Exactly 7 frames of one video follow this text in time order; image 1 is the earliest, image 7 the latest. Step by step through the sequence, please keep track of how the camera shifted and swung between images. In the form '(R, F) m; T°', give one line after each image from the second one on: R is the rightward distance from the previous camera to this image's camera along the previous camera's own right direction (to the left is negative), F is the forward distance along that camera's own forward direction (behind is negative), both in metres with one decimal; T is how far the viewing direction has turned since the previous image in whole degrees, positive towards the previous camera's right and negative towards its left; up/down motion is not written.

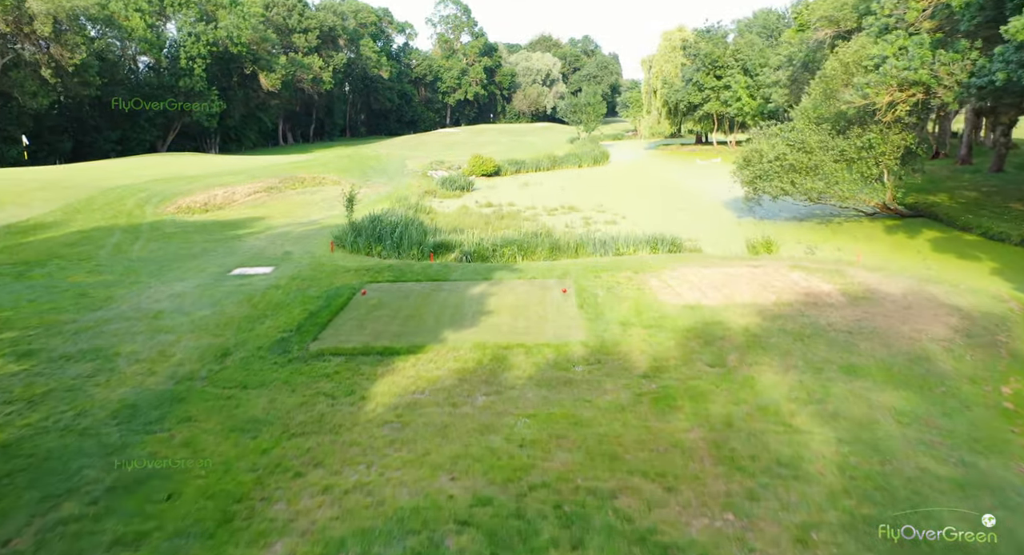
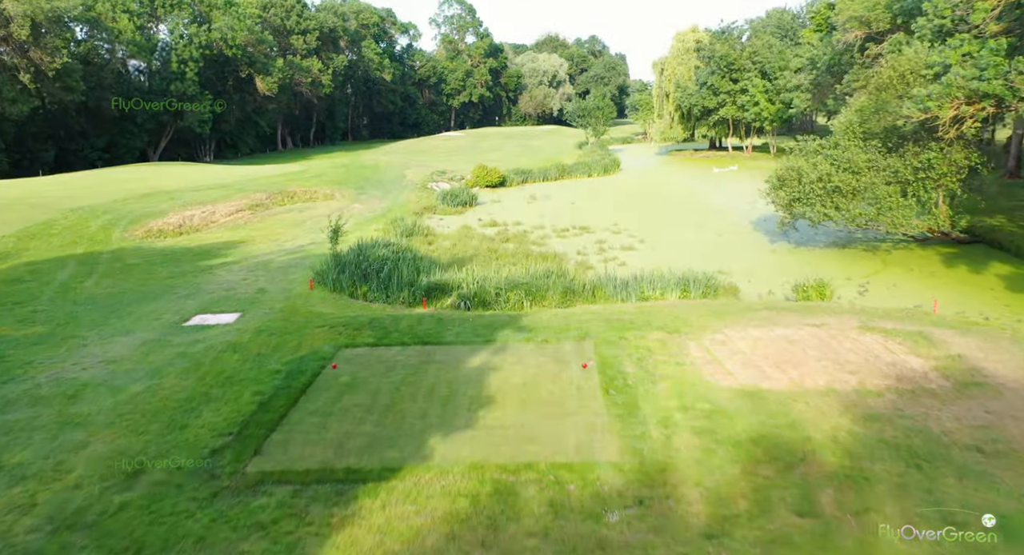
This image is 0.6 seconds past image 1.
(0.0, +1.5) m; 0°
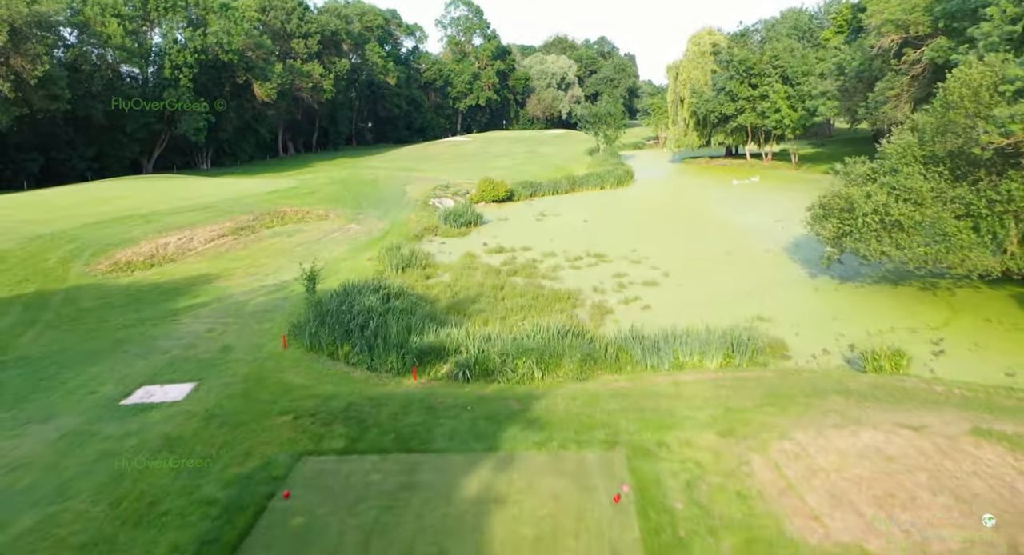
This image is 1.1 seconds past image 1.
(0.0, +1.5) m; -1°
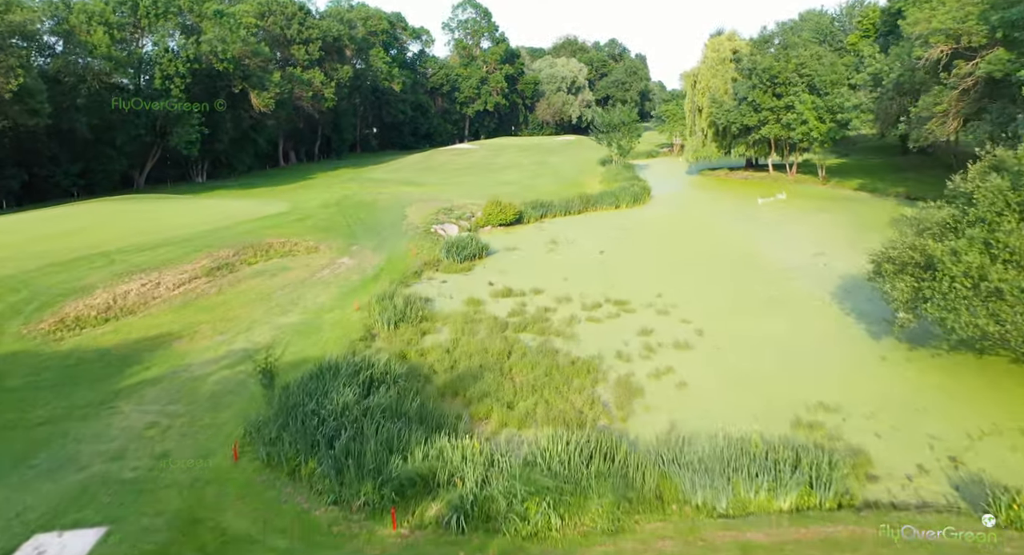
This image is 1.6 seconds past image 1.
(0.0, +1.8) m; -1°
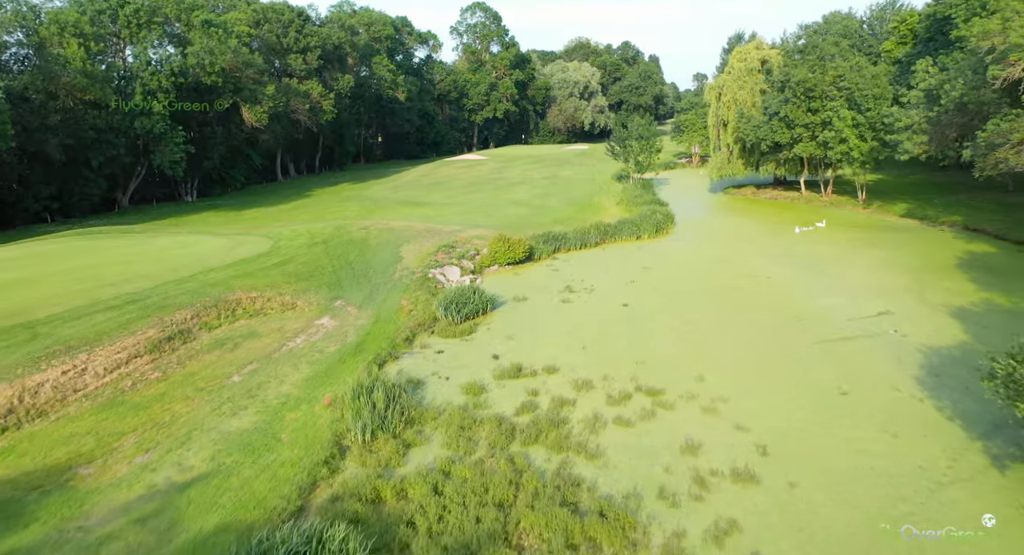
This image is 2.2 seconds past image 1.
(0.0, +2.5) m; -1°
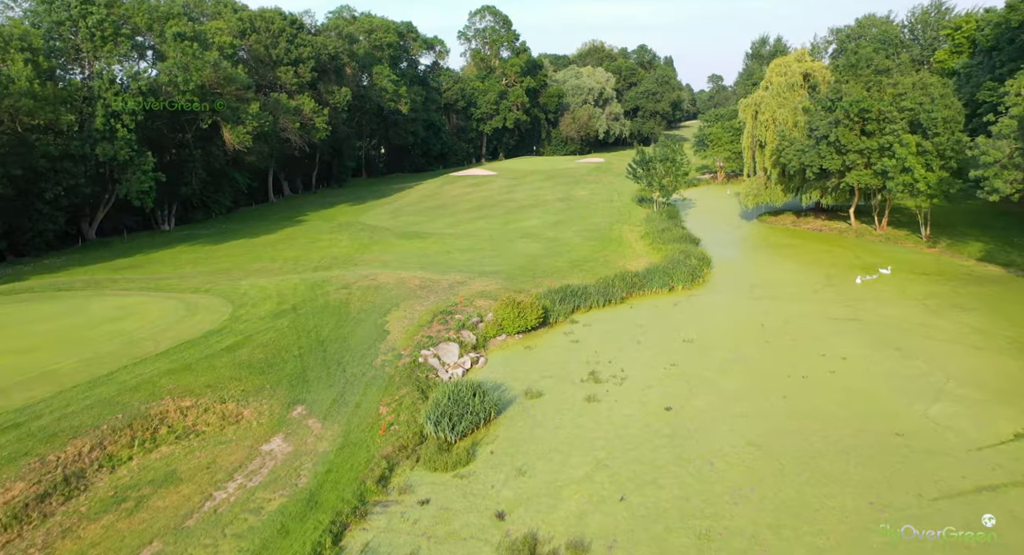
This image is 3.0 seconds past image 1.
(0.0, +3.4) m; -1°
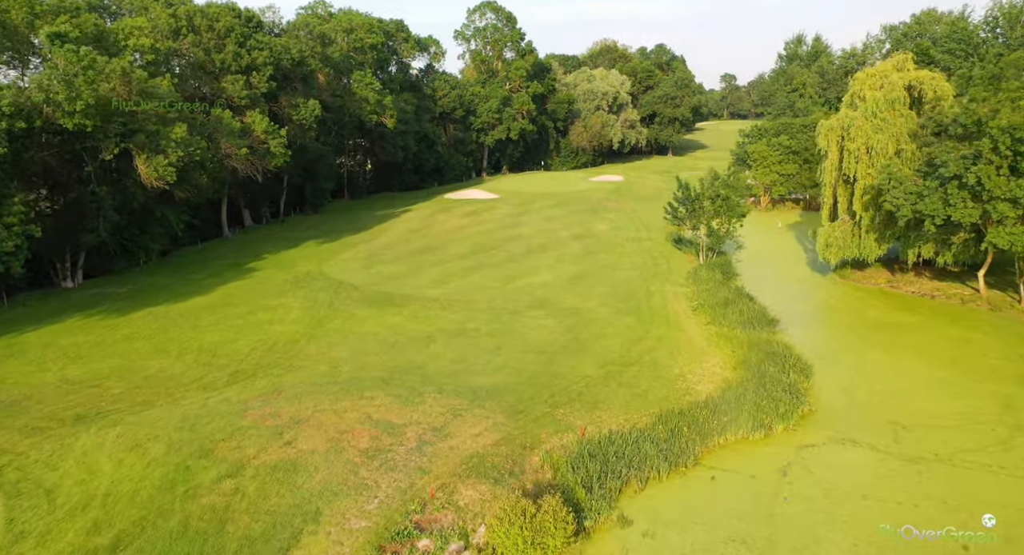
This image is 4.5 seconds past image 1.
(-0.1, +7.1) m; 0°
